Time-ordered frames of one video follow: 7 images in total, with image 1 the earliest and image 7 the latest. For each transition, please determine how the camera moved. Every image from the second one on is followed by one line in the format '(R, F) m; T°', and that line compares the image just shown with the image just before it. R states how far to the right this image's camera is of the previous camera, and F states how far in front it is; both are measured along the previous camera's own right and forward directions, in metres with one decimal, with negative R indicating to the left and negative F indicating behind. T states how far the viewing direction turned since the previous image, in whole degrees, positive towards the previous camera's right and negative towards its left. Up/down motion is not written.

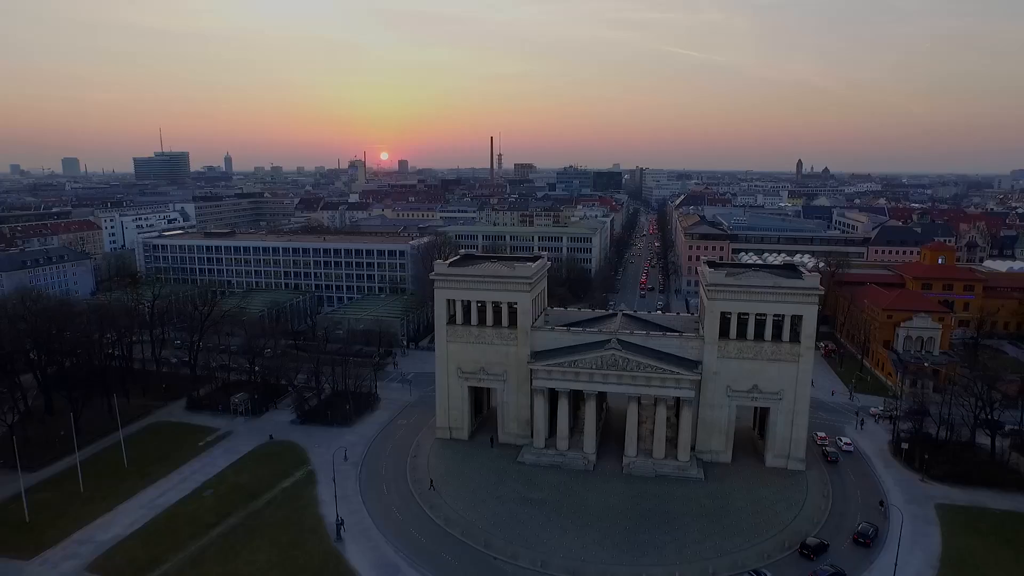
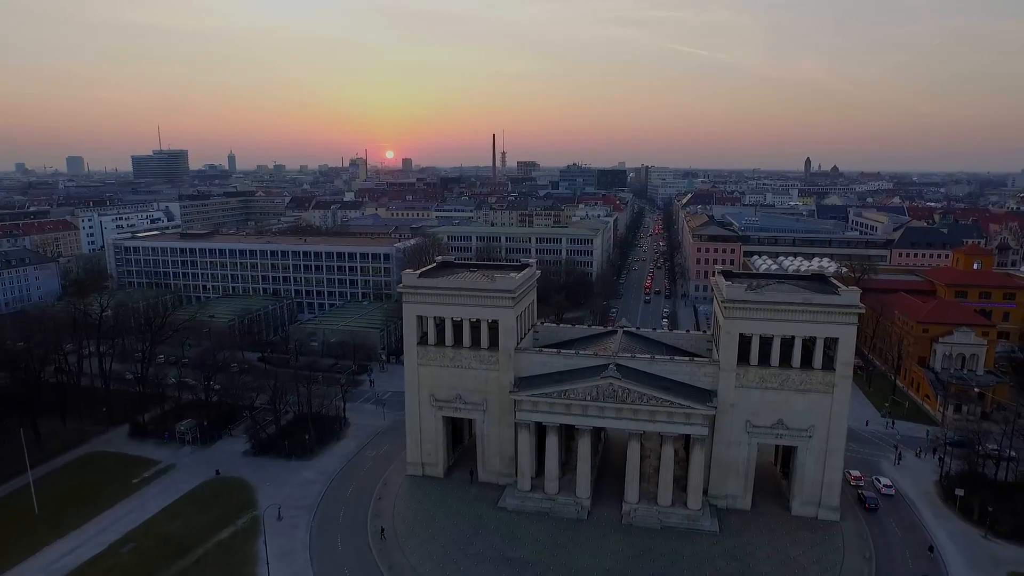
(+1.6, +7.4) m; 0°
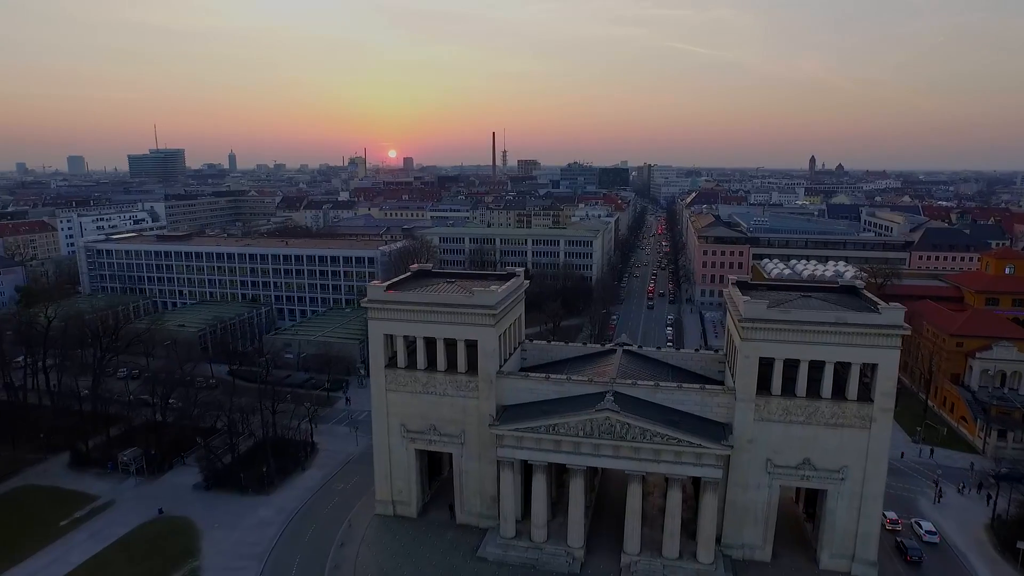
(+1.2, +5.9) m; 0°
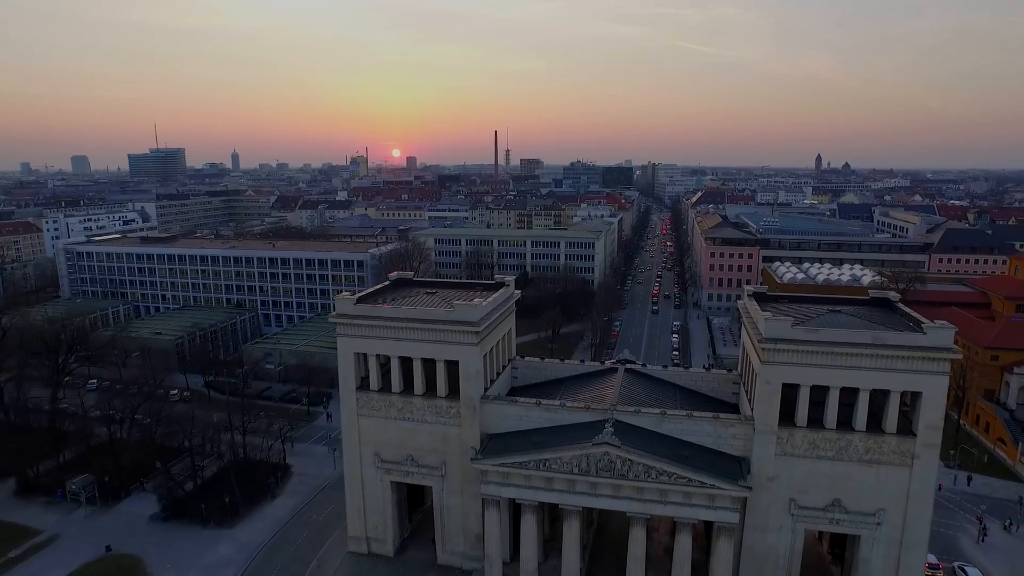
(+0.9, +4.4) m; 0°
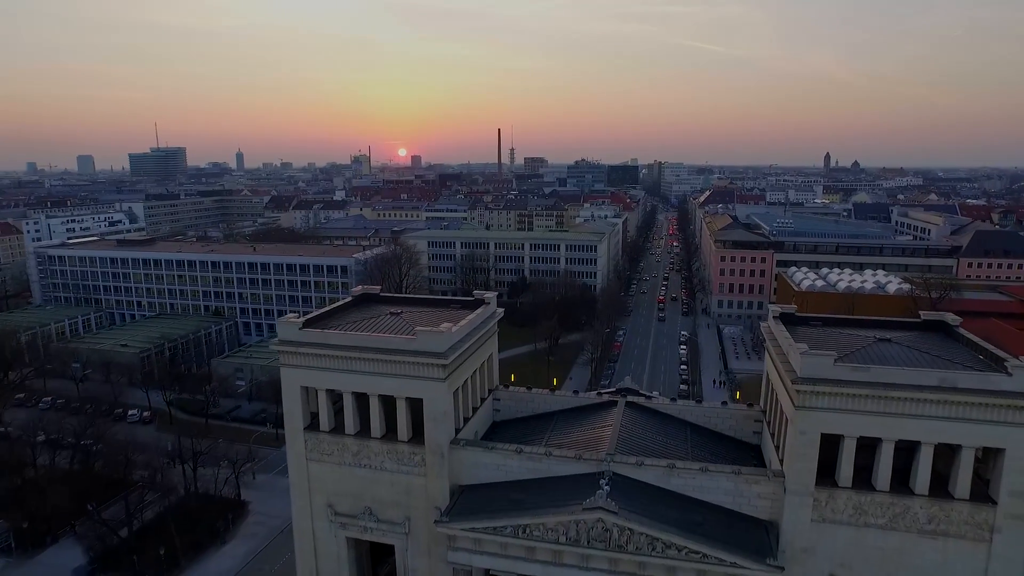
(+1.2, +5.6) m; -1°
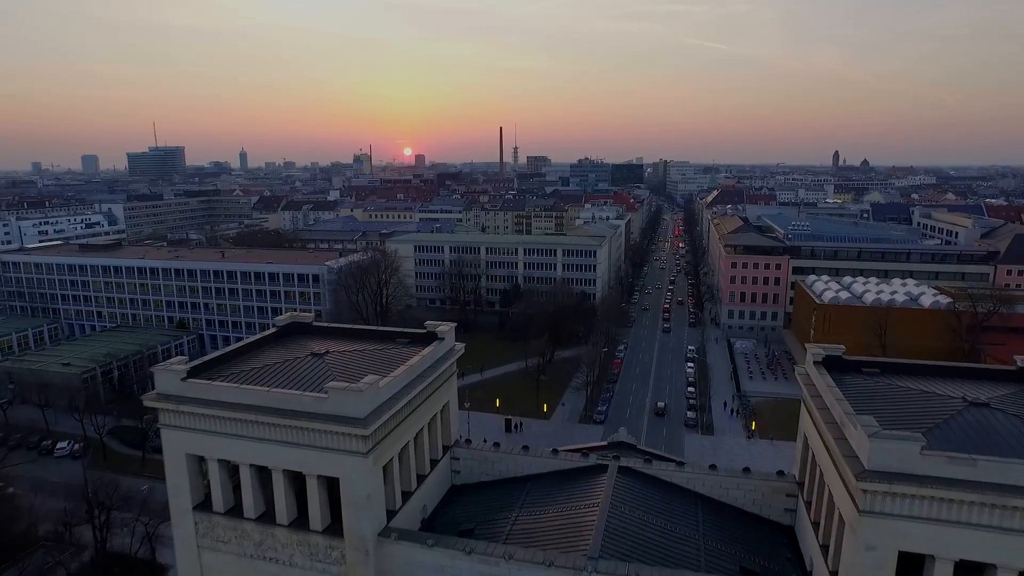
(+1.7, +7.0) m; 0°
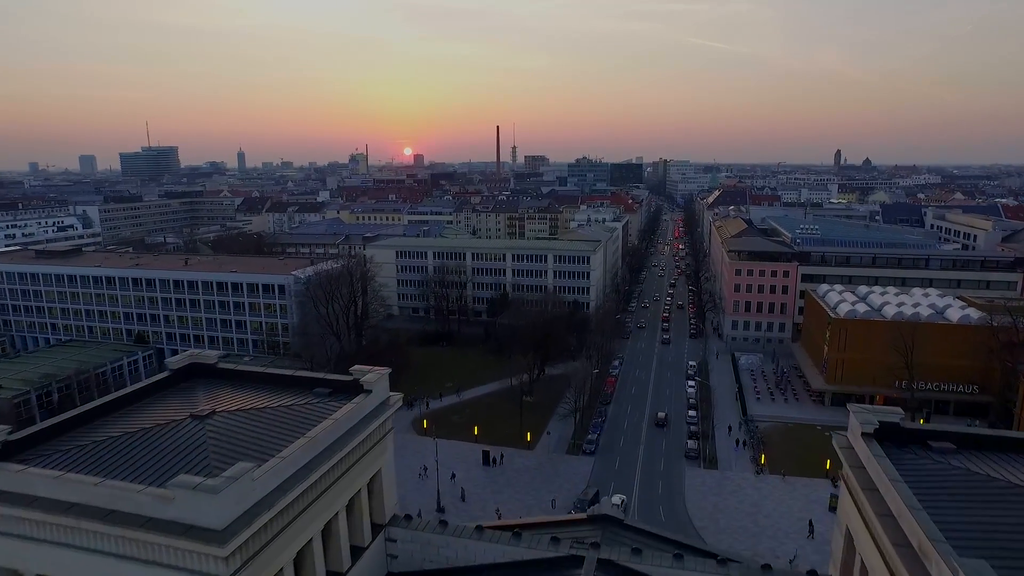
(+1.5, +5.8) m; 0°
